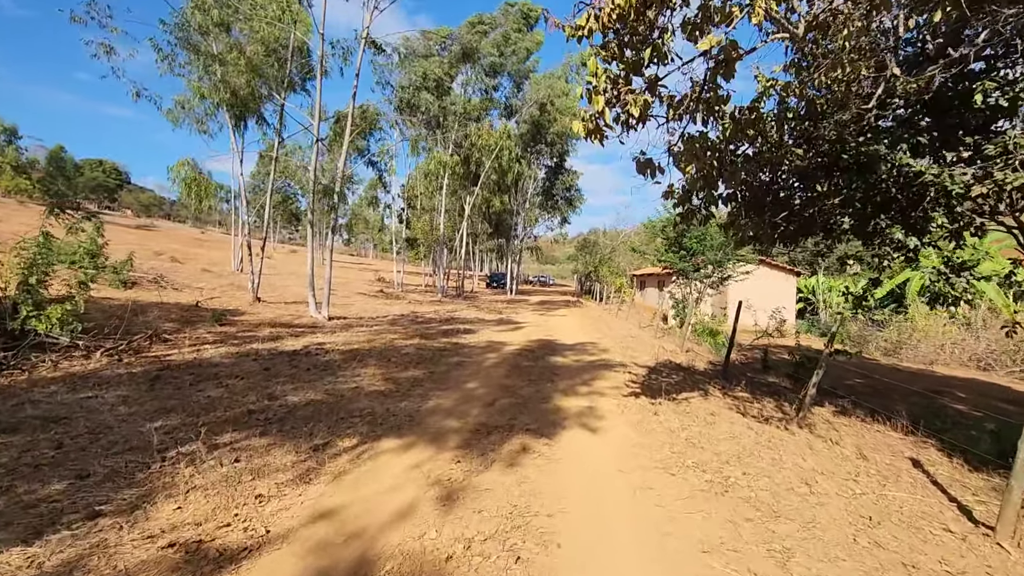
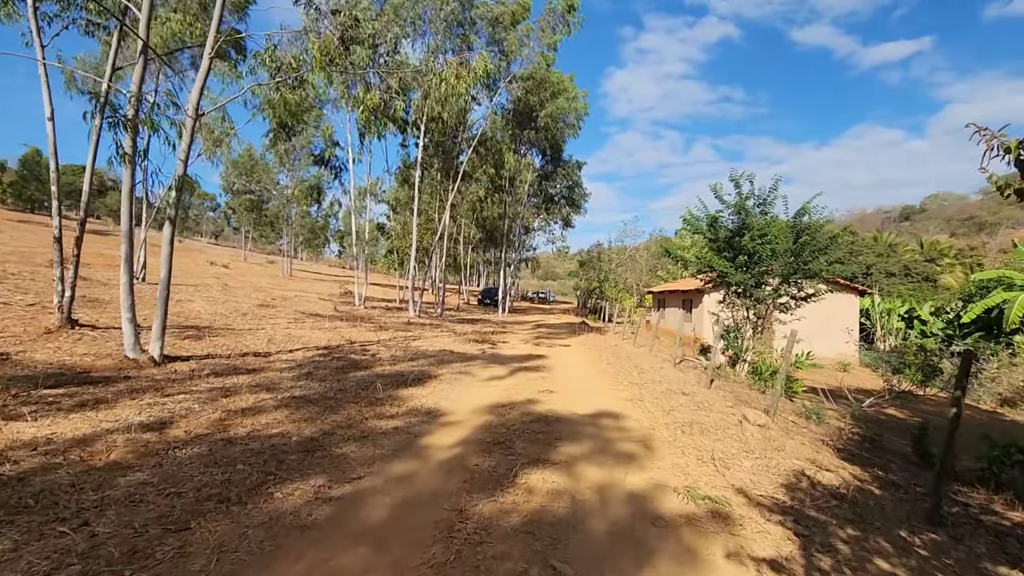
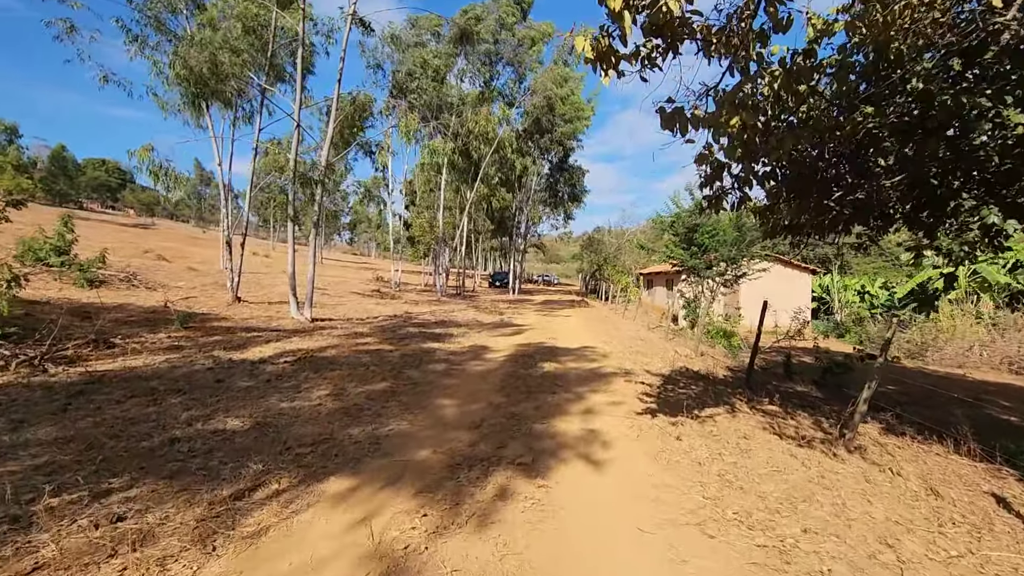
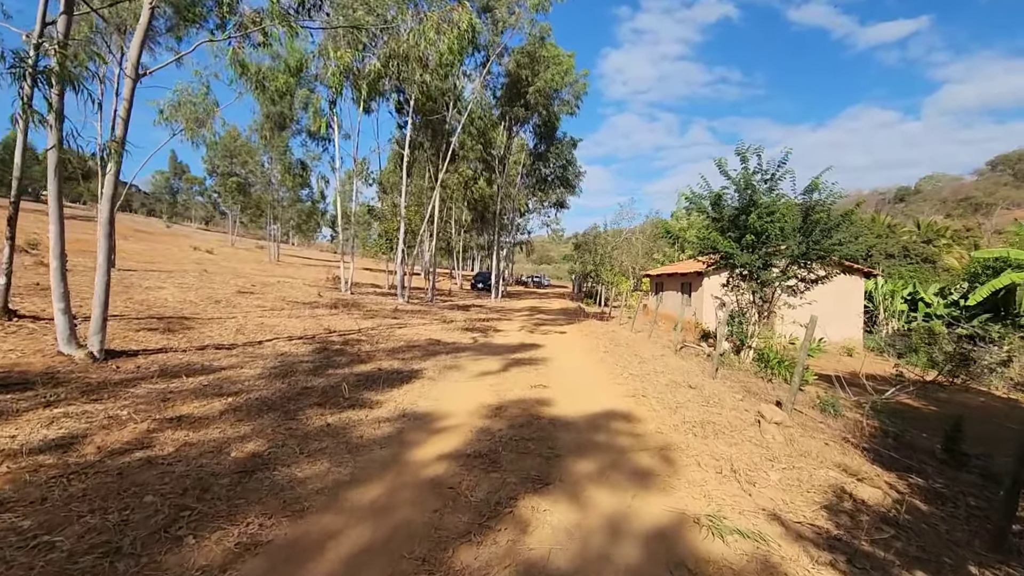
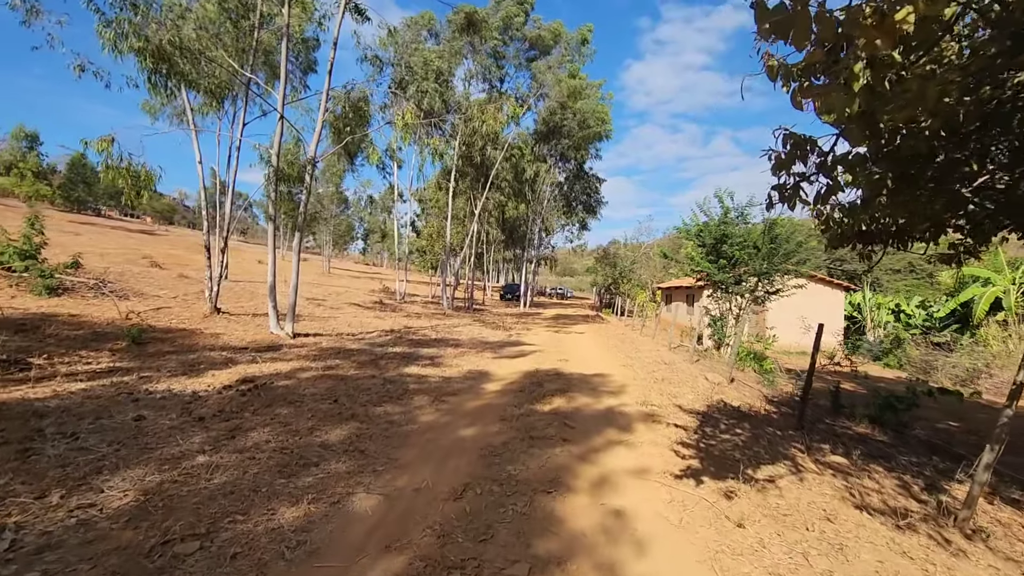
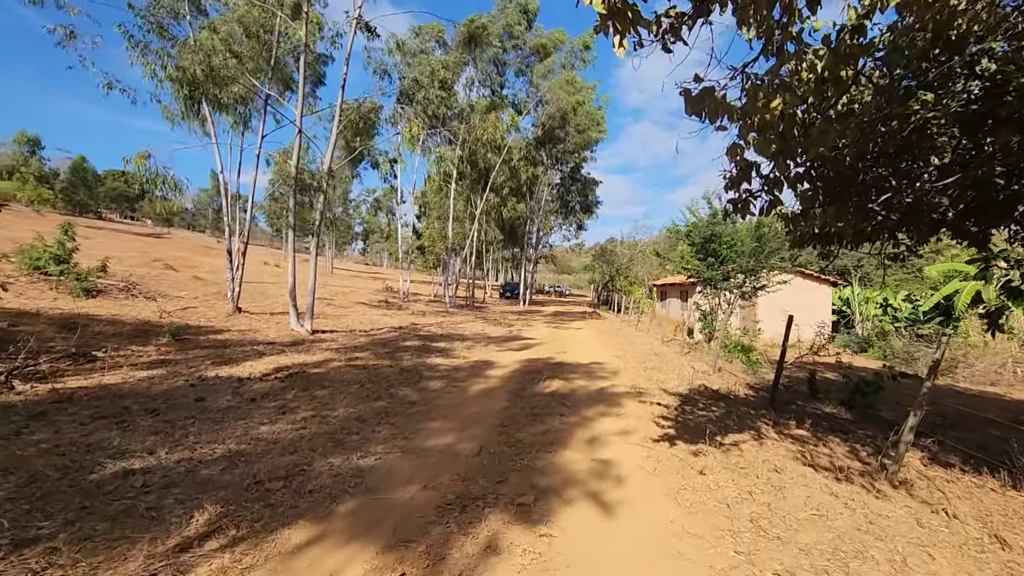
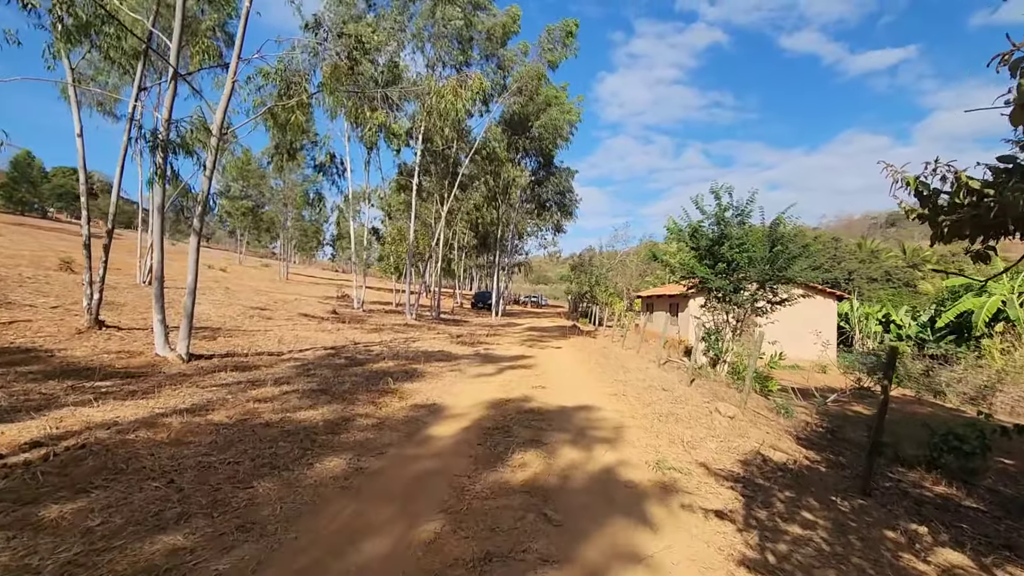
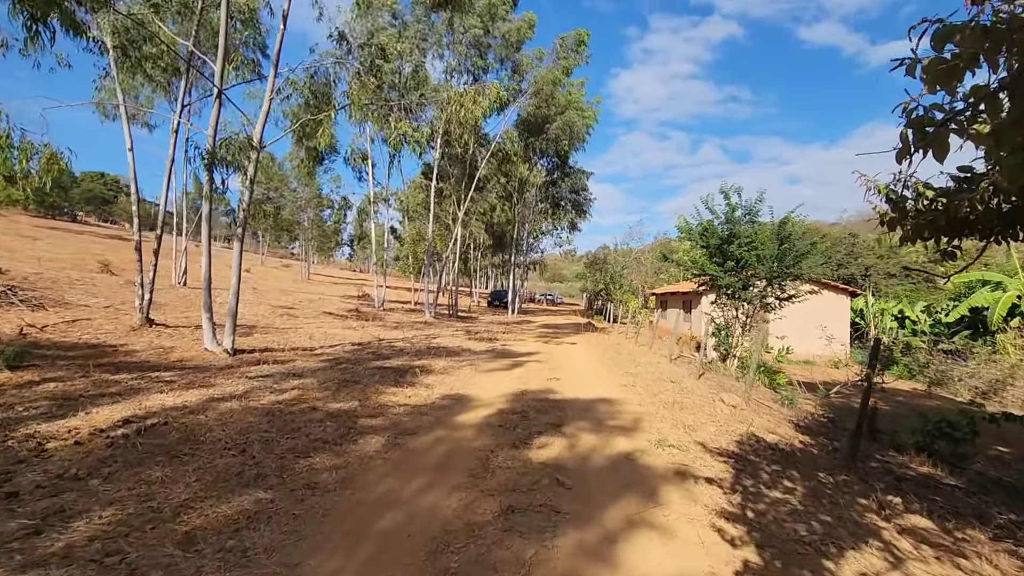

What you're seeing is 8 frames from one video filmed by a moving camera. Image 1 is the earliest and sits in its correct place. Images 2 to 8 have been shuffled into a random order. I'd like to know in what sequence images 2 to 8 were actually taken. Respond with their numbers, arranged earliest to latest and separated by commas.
3, 6, 5, 8, 7, 2, 4
